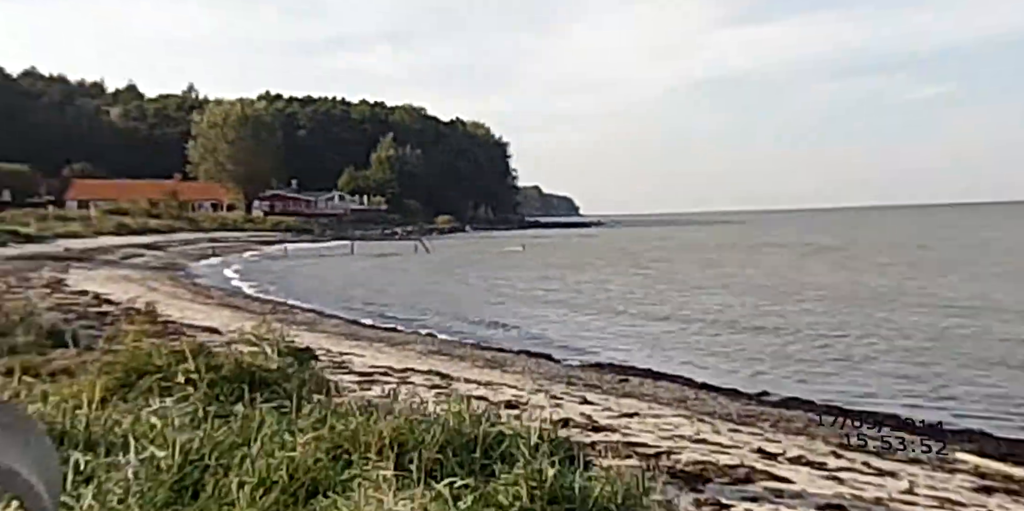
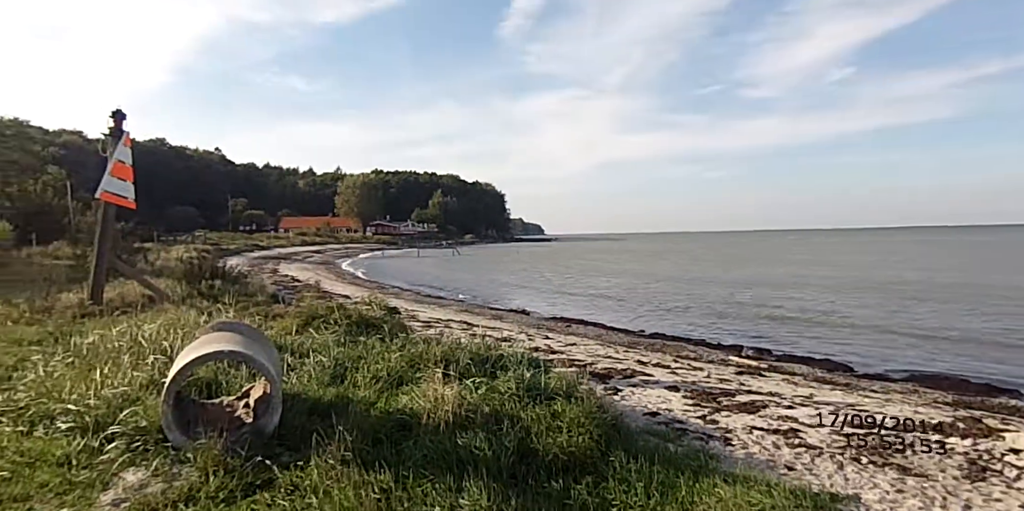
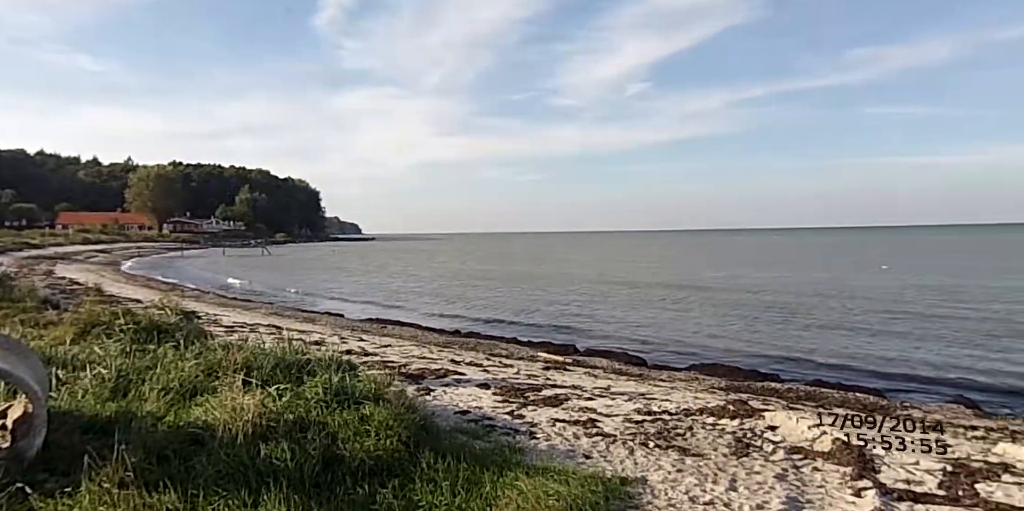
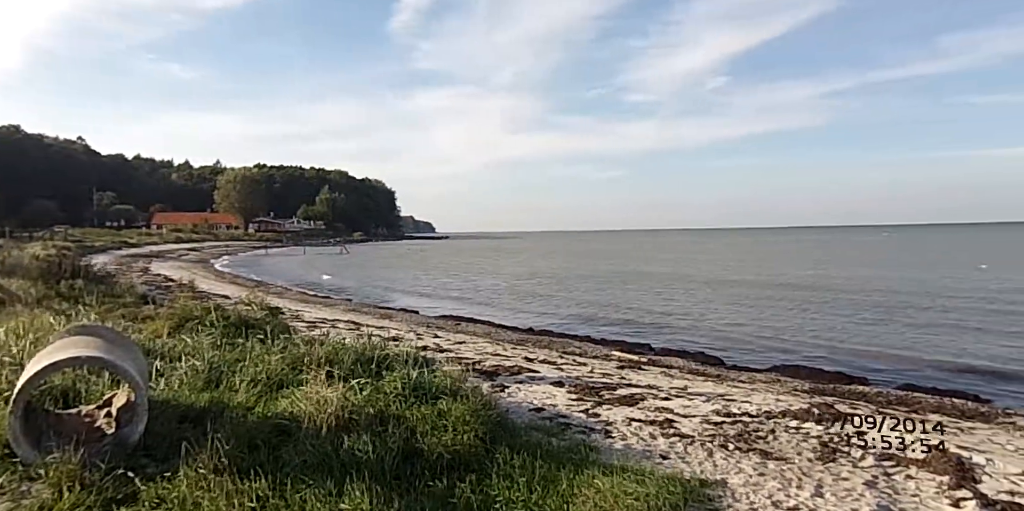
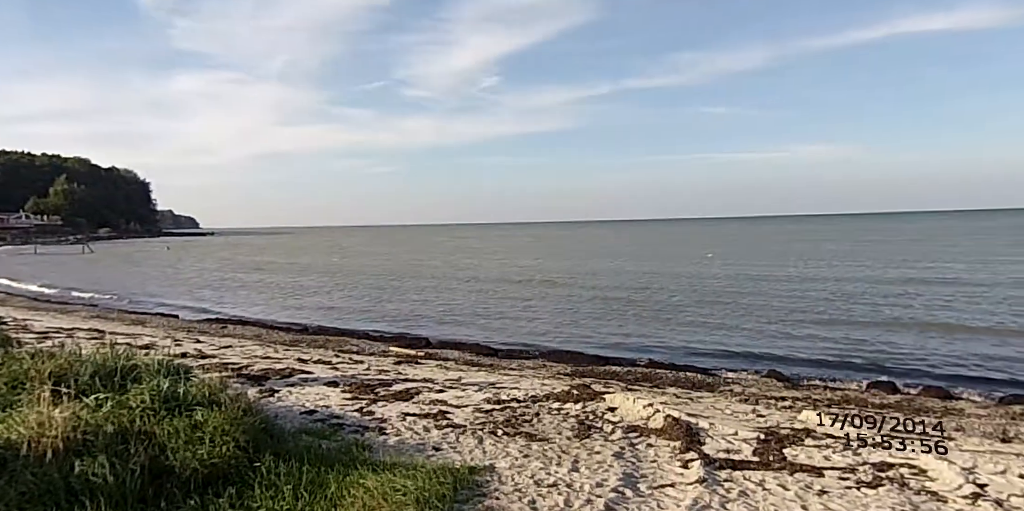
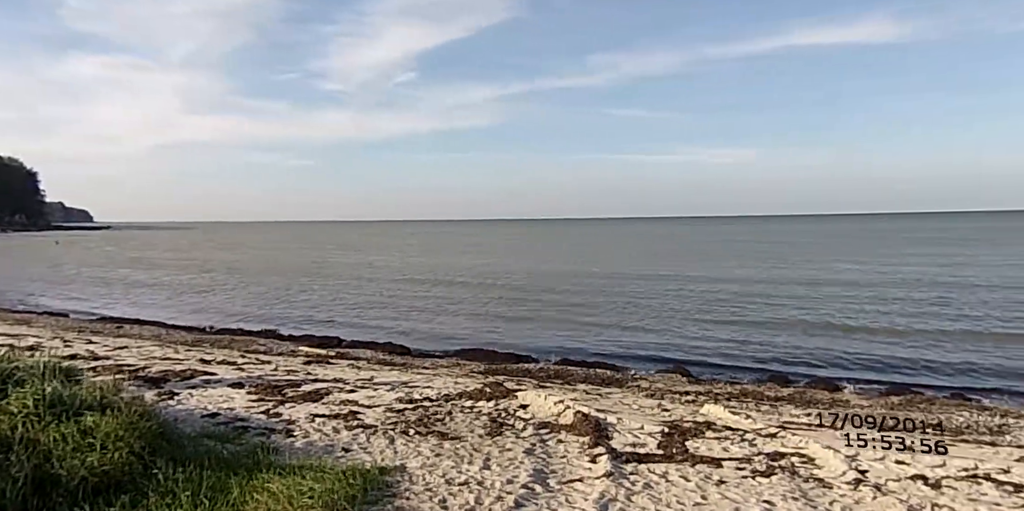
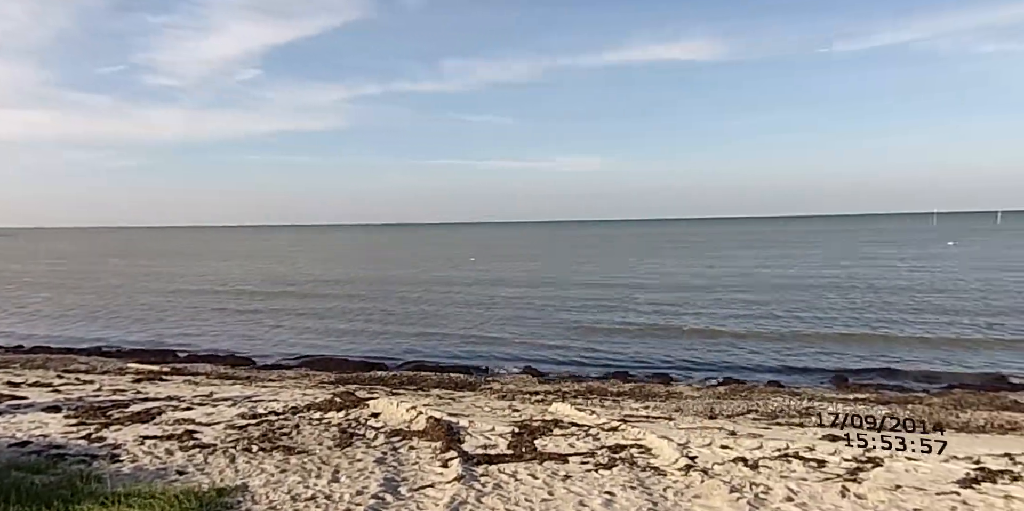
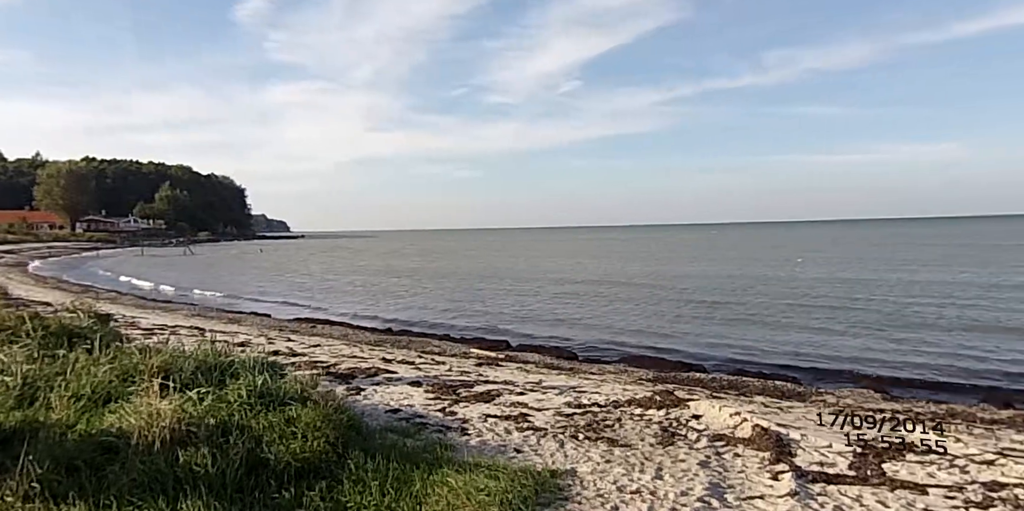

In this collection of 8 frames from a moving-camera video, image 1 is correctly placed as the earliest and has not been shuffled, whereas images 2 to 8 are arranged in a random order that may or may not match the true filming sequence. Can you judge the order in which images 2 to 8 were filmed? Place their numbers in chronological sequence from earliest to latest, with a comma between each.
2, 4, 3, 8, 5, 6, 7
